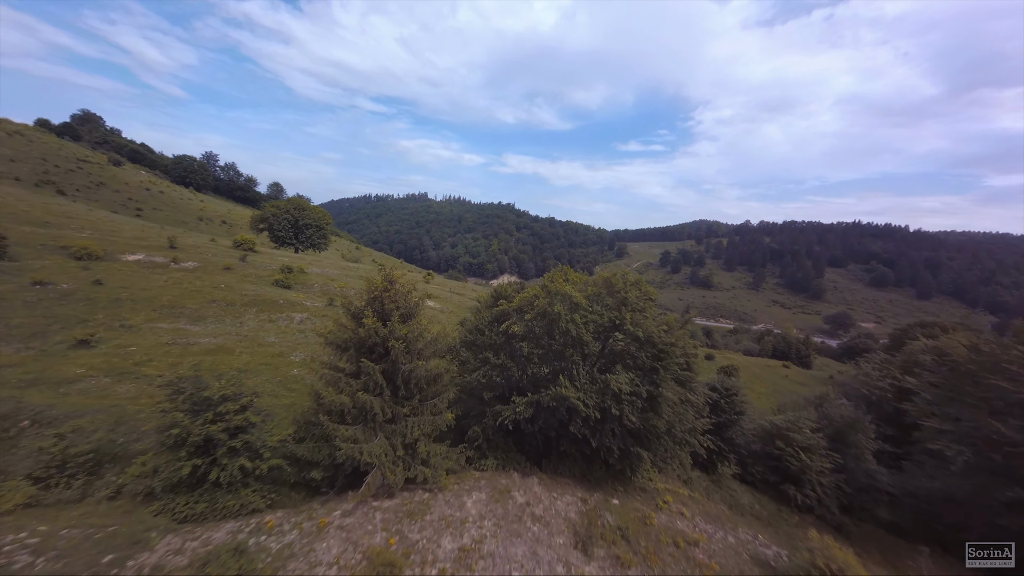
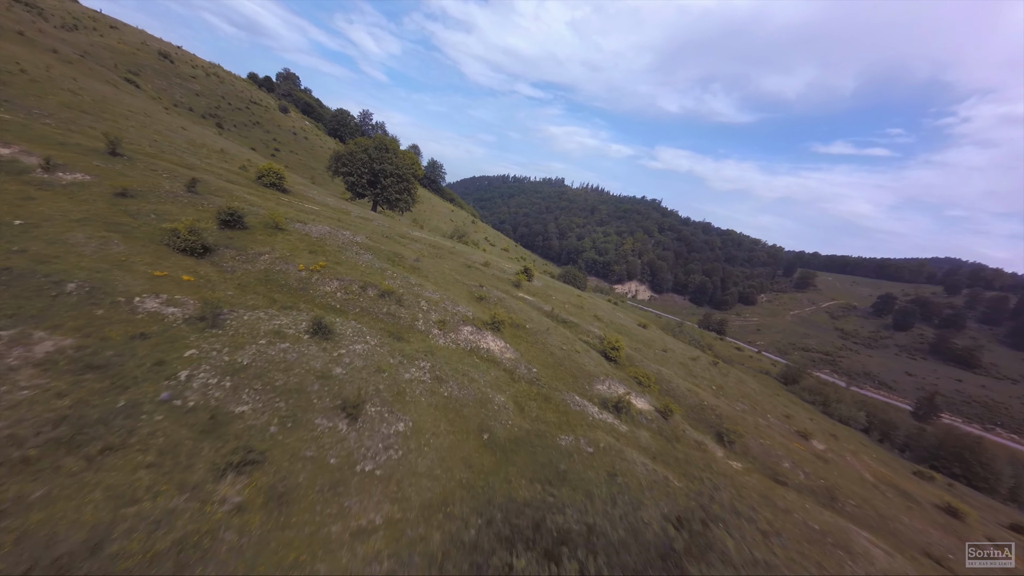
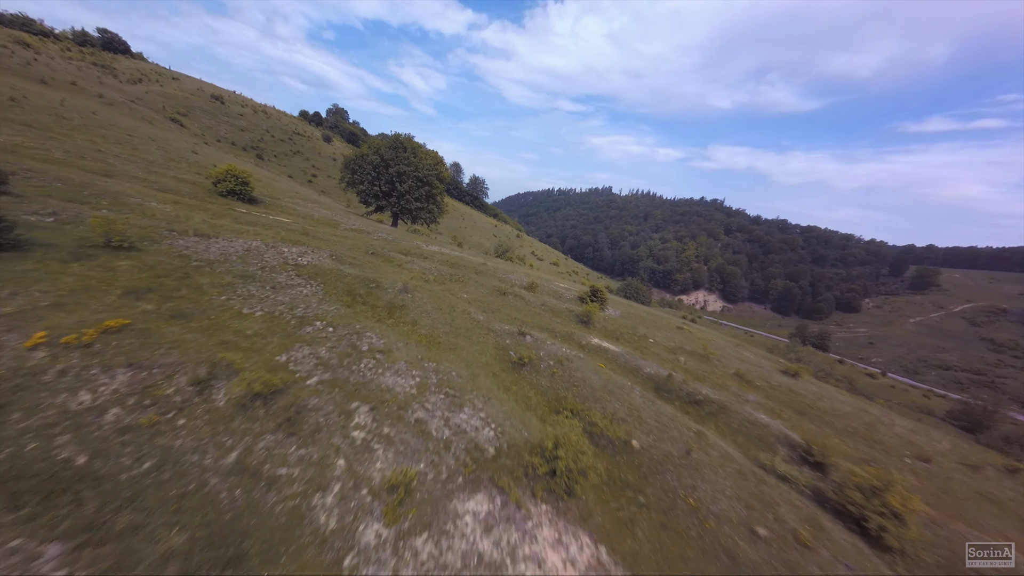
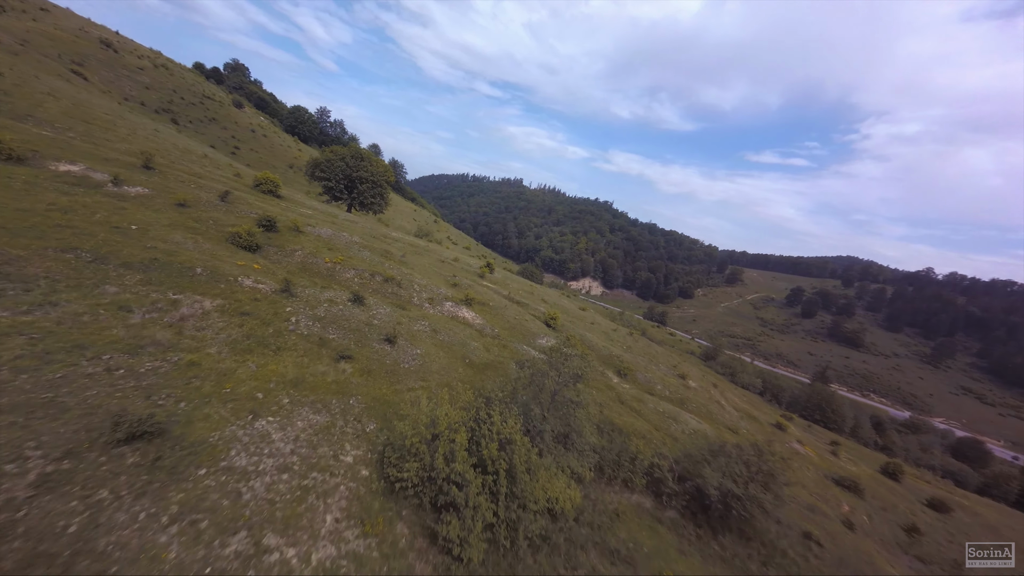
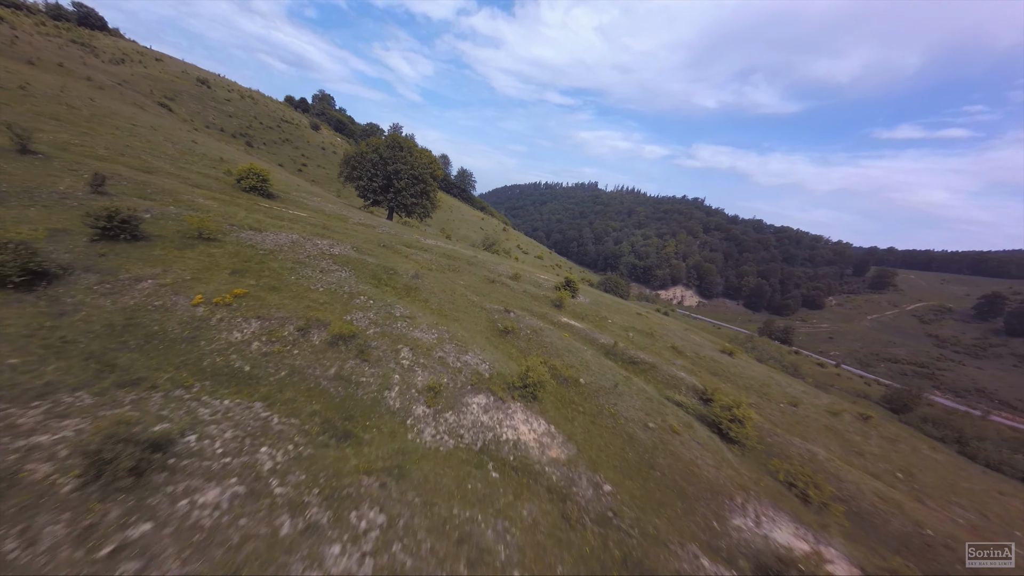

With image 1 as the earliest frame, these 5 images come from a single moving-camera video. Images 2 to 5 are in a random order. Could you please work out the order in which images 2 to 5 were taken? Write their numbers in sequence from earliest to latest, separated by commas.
4, 2, 5, 3
